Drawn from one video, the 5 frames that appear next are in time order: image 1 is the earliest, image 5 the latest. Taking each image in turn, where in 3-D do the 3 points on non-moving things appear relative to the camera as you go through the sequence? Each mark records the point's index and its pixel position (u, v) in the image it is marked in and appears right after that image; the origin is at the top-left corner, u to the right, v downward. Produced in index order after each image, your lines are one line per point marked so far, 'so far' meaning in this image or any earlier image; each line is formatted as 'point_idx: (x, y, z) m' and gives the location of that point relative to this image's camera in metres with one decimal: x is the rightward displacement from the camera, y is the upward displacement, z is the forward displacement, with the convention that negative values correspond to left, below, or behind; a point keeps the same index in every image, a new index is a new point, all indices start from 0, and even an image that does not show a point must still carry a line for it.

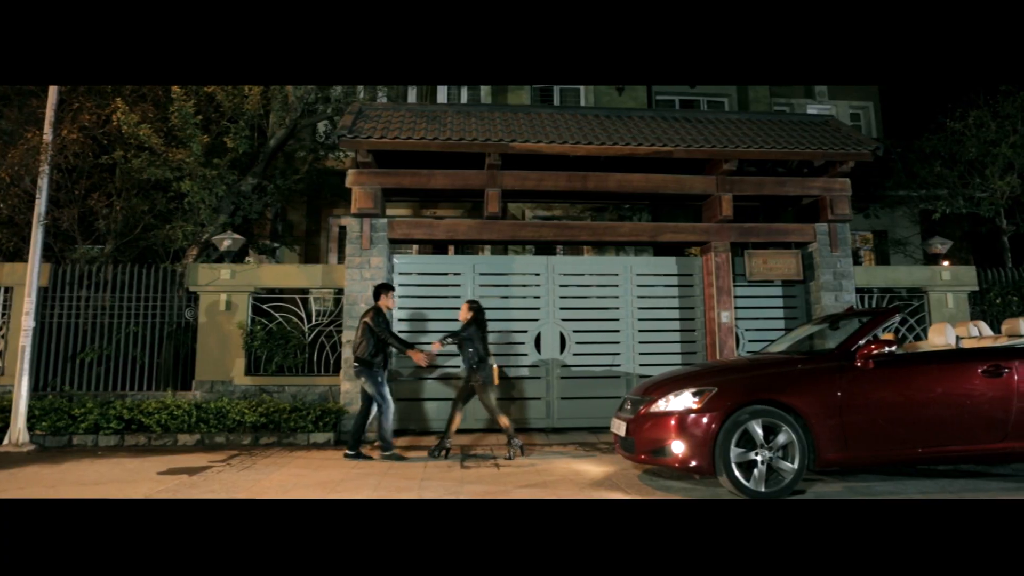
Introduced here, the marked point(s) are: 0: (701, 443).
0: (+1.4, -1.2, +4.8) m
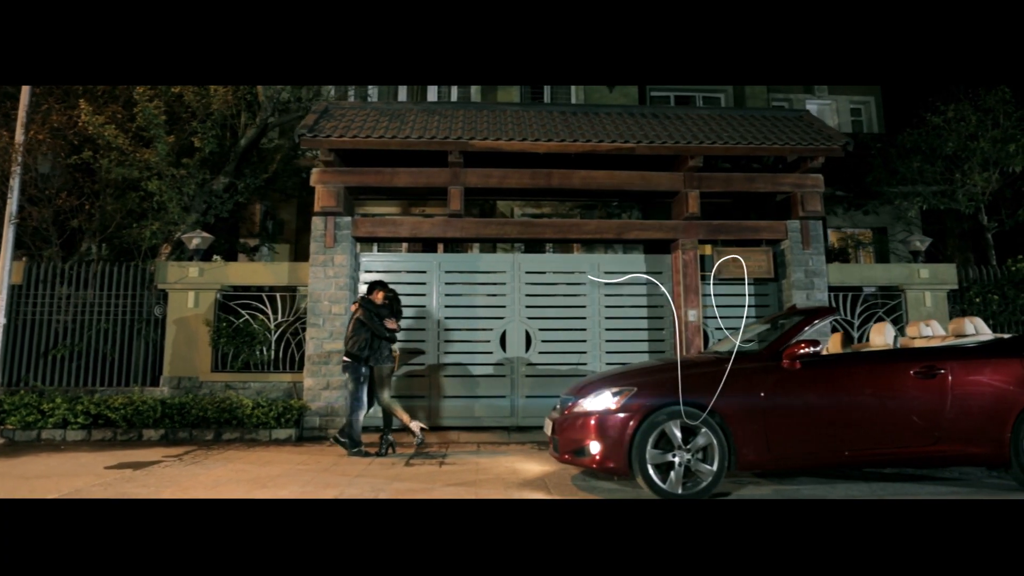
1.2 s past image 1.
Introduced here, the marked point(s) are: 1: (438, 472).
0: (+0.8, -1.1, +4.8) m
1: (-0.7, -1.7, +6.1) m
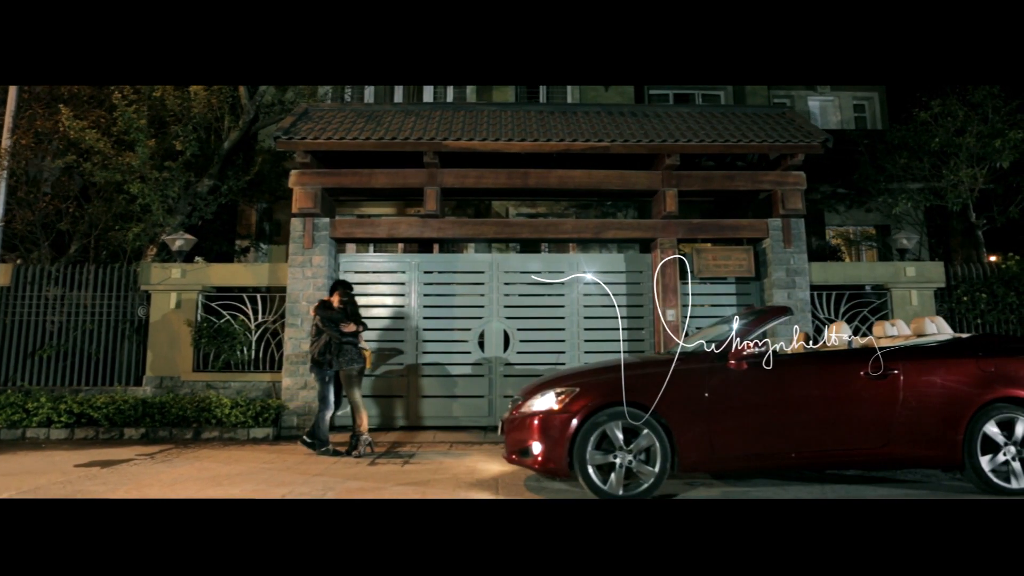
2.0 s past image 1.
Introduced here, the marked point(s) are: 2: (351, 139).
0: (+0.3, -1.1, +4.8) m
1: (-1.1, -1.7, +6.1) m
2: (-2.1, +1.9, +8.4) m
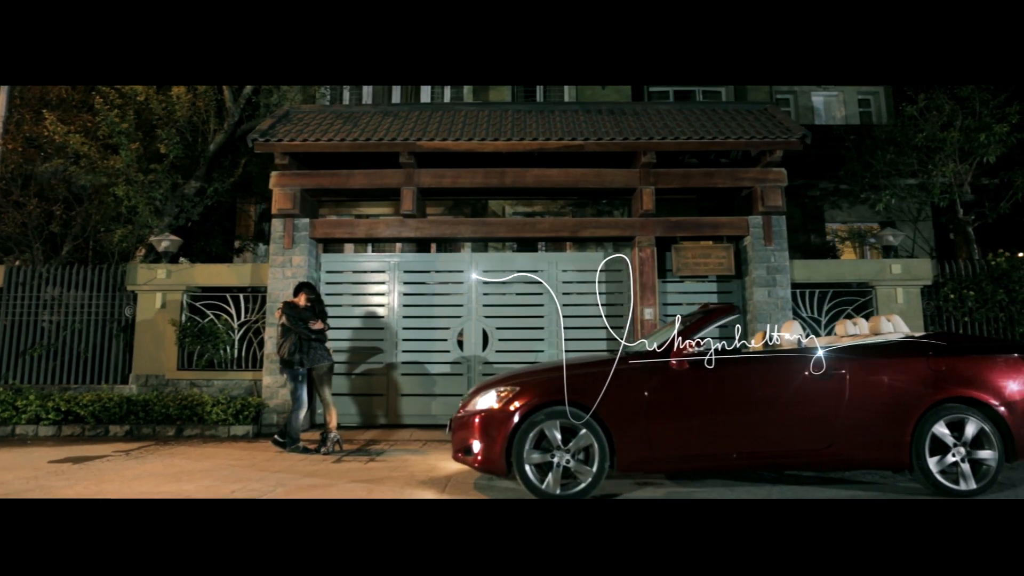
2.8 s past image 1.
0: (-0.1, -1.1, +4.8) m
1: (-1.5, -1.7, +6.2) m
2: (-2.4, +1.9, +8.5) m
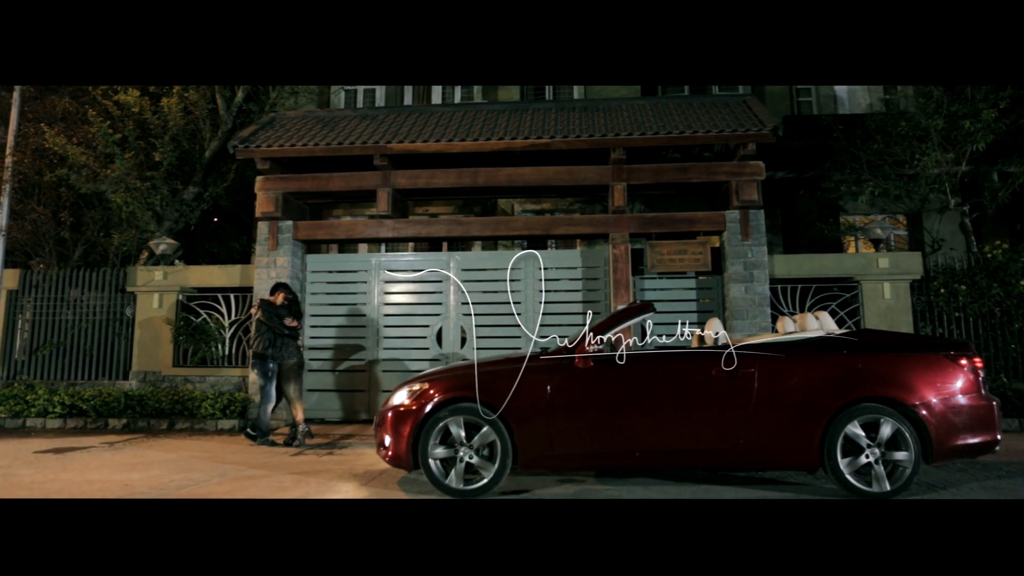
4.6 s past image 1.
0: (-0.8, -1.1, +4.9) m
1: (-2.1, -1.7, +6.4) m
2: (-2.8, +1.9, +8.8) m
